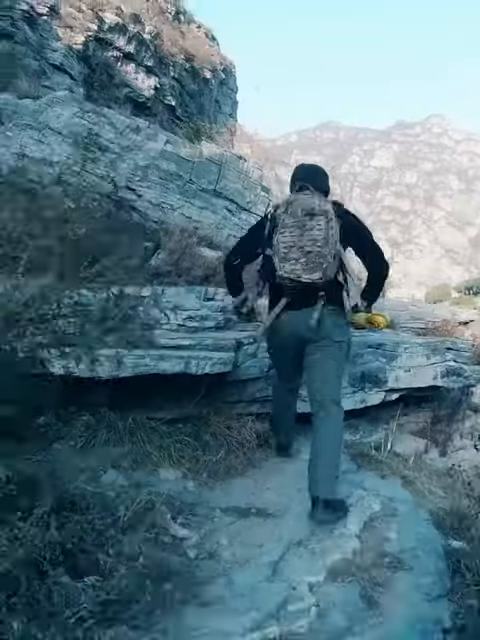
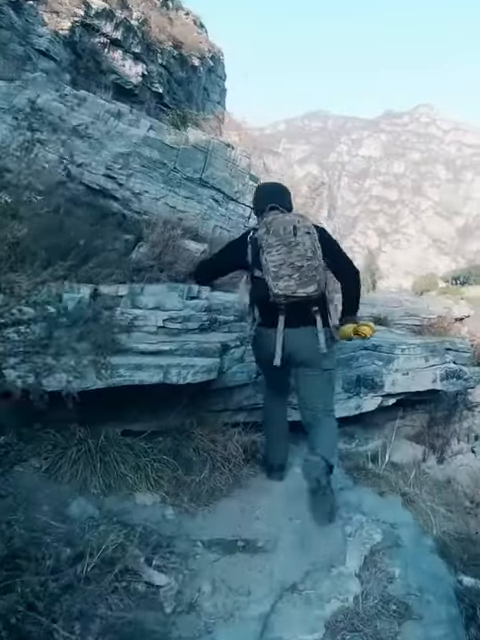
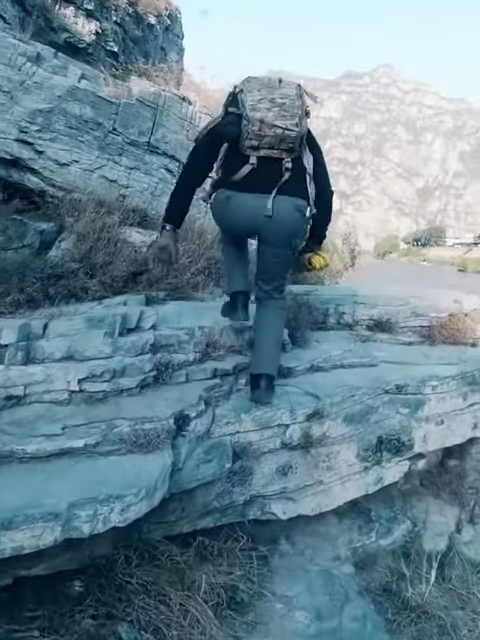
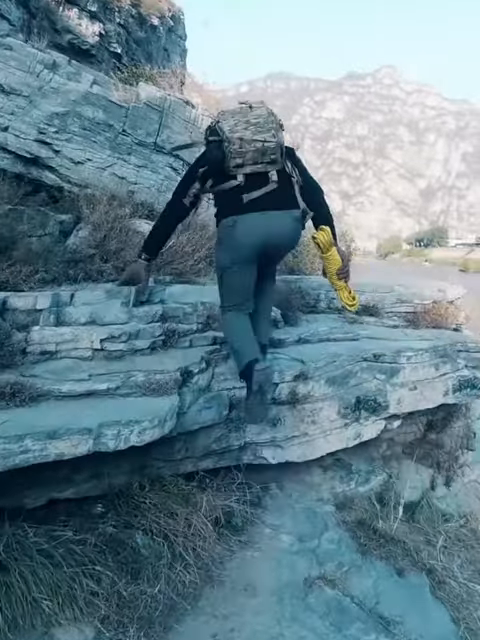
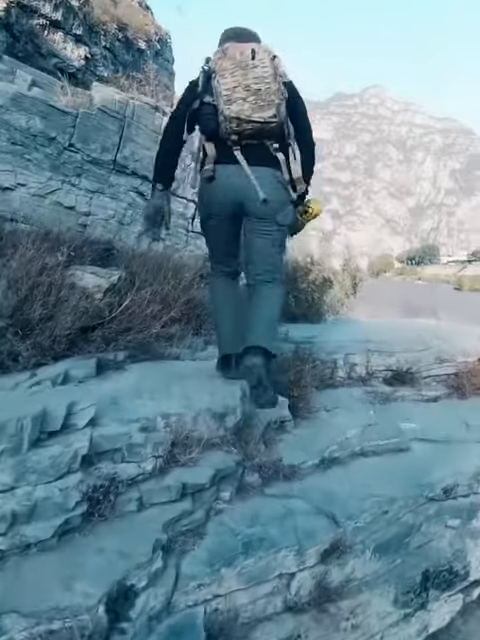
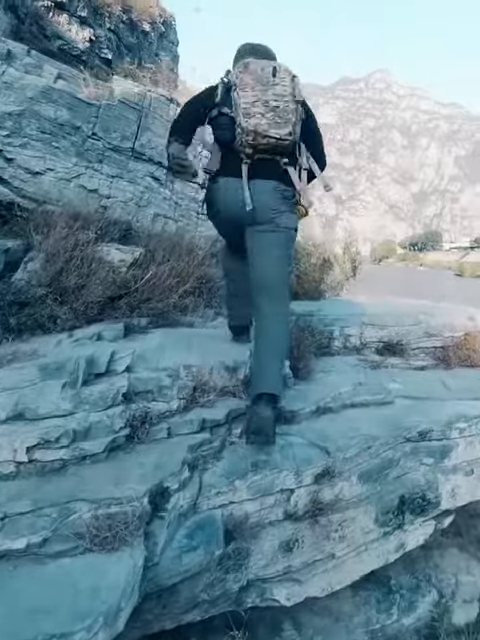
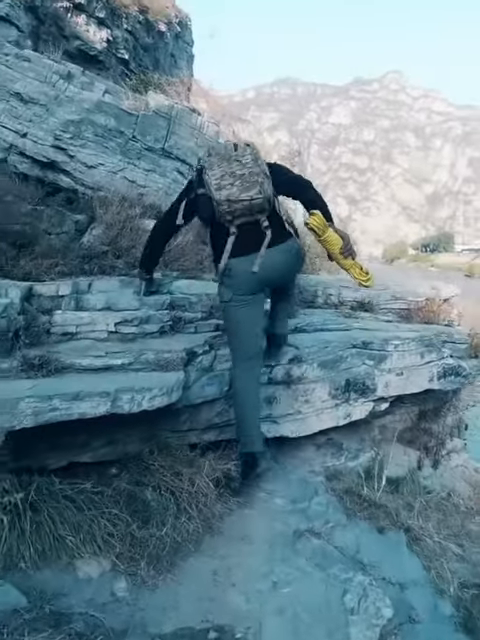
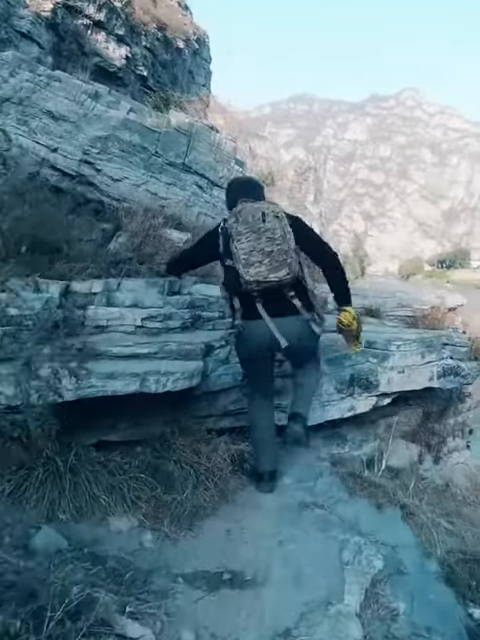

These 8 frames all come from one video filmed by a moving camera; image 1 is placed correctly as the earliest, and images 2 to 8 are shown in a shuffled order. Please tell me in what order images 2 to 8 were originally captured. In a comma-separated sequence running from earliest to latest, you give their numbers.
2, 8, 7, 4, 3, 6, 5
